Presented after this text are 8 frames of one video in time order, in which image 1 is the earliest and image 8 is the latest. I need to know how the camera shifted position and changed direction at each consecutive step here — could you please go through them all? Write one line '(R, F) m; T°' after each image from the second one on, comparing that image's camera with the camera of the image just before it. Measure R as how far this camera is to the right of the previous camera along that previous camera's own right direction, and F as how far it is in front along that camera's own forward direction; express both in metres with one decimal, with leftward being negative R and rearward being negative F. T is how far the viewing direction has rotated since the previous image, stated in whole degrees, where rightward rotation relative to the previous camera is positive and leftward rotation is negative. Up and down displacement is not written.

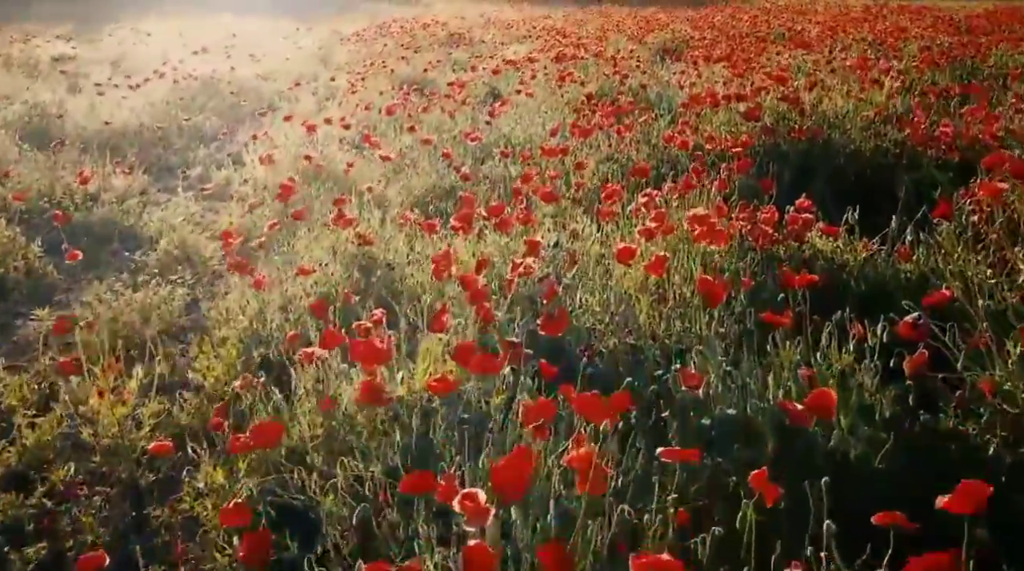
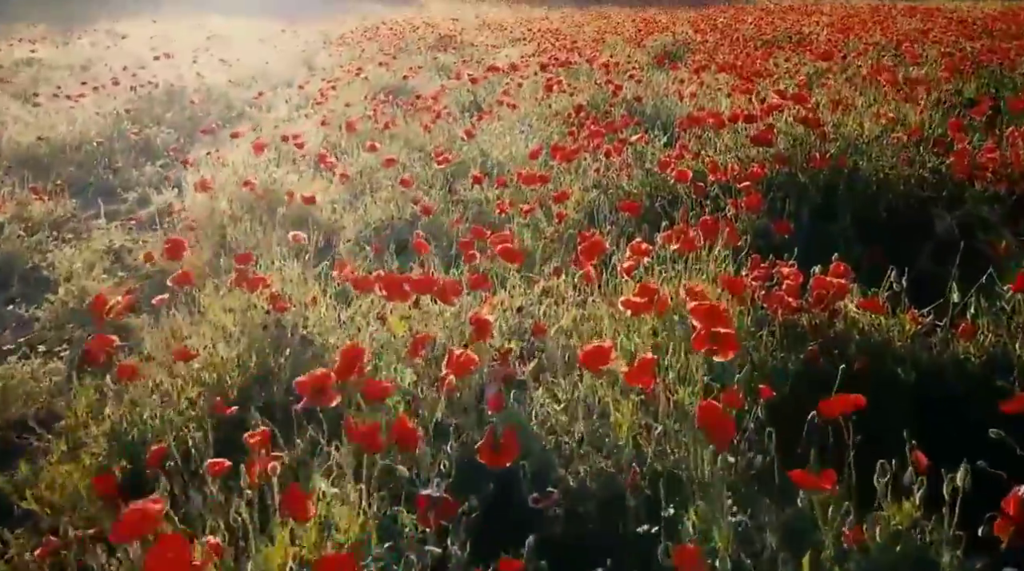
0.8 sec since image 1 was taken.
(+0.1, +0.6) m; 0°
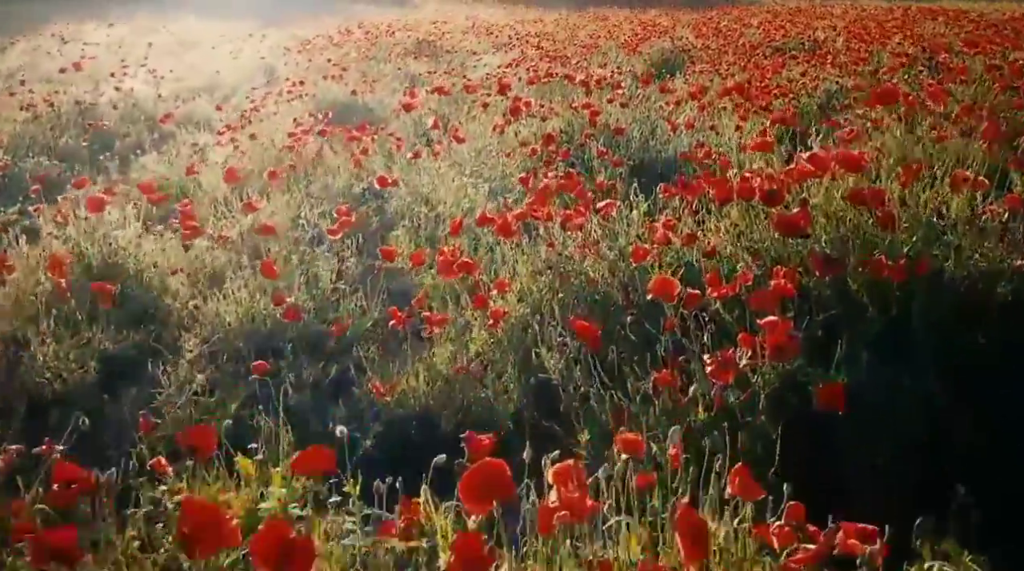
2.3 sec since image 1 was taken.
(+0.2, +1.1) m; 0°
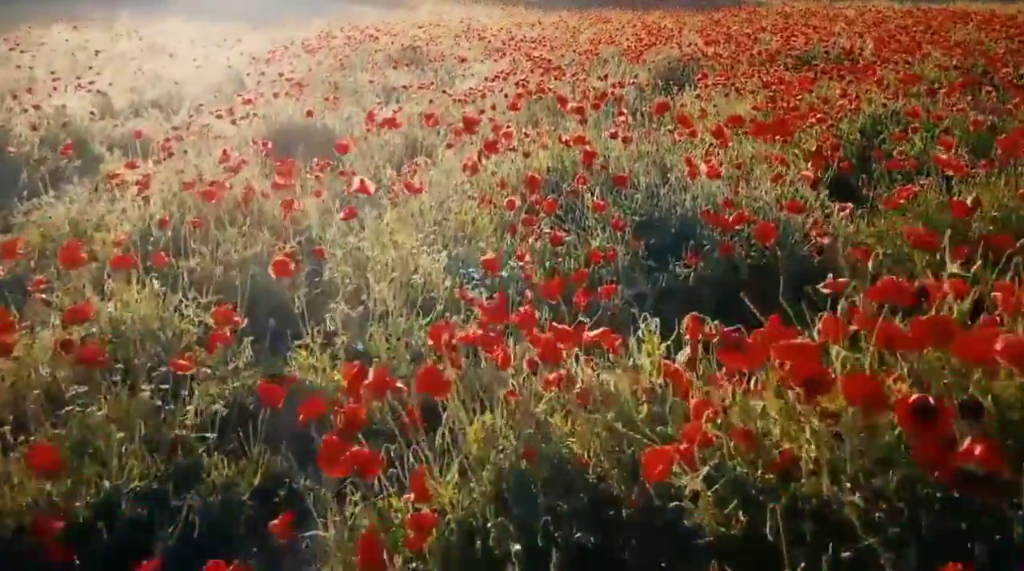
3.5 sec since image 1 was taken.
(+0.1, +1.0) m; 0°
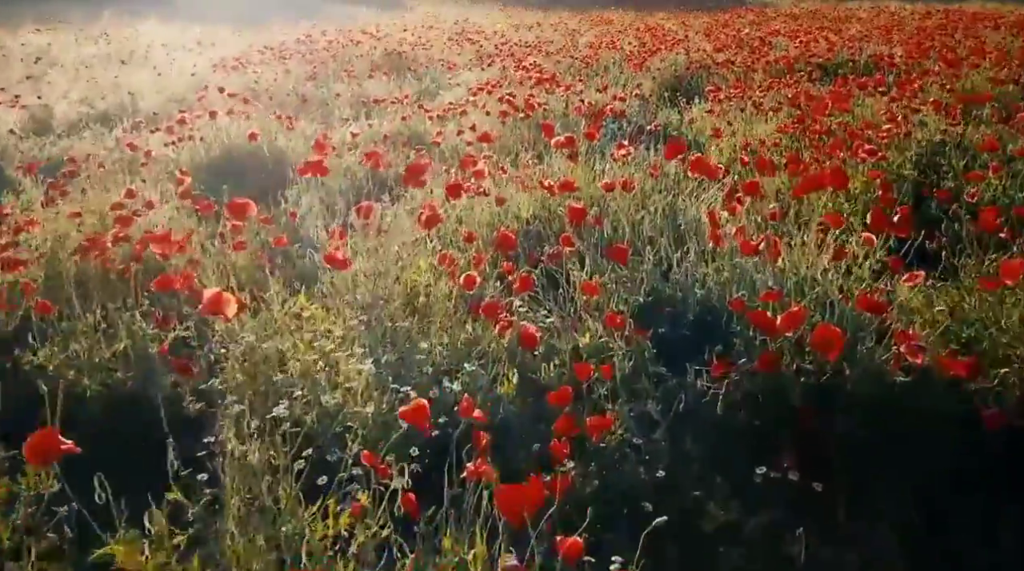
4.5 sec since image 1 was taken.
(+0.1, +0.8) m; 0°
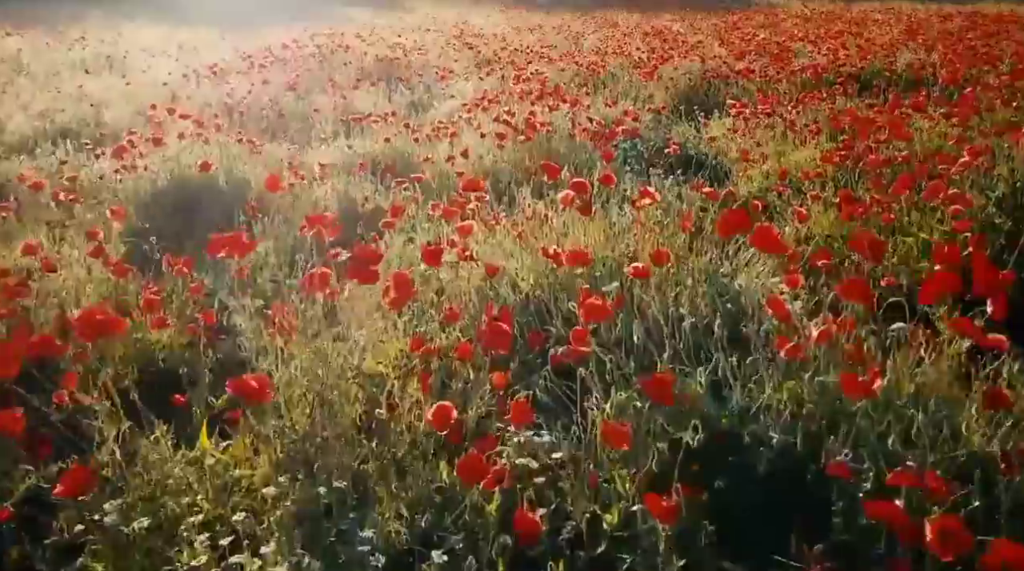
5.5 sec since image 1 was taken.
(0.0, +0.7) m; 0°
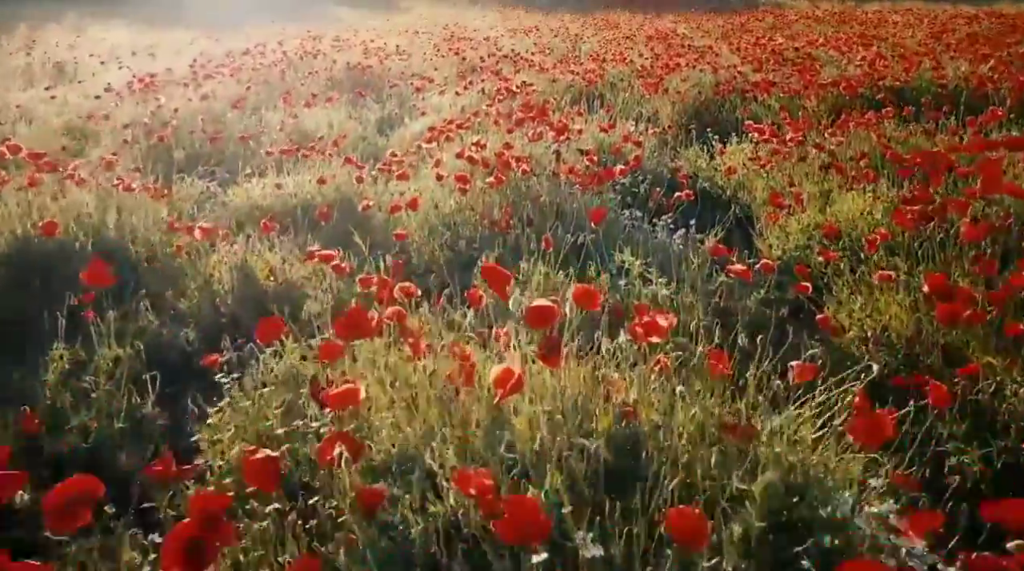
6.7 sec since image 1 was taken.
(+0.1, +1.1) m; 0°
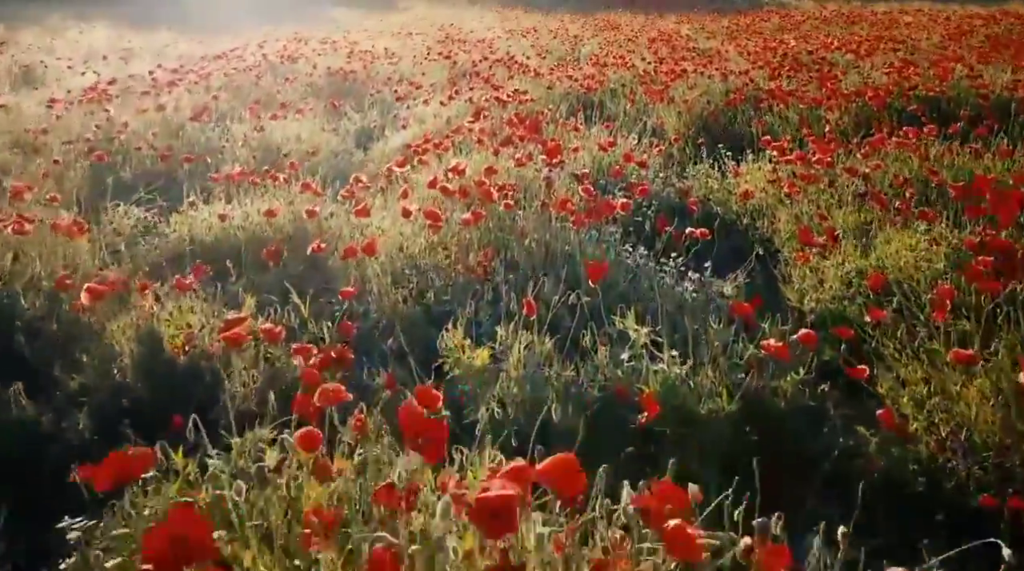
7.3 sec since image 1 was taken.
(+0.1, +0.6) m; 0°
